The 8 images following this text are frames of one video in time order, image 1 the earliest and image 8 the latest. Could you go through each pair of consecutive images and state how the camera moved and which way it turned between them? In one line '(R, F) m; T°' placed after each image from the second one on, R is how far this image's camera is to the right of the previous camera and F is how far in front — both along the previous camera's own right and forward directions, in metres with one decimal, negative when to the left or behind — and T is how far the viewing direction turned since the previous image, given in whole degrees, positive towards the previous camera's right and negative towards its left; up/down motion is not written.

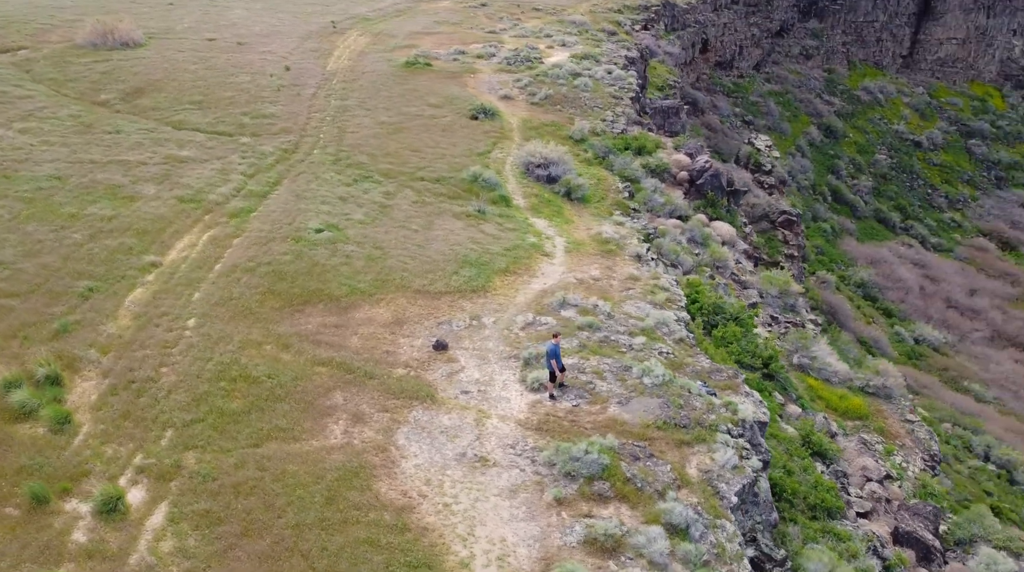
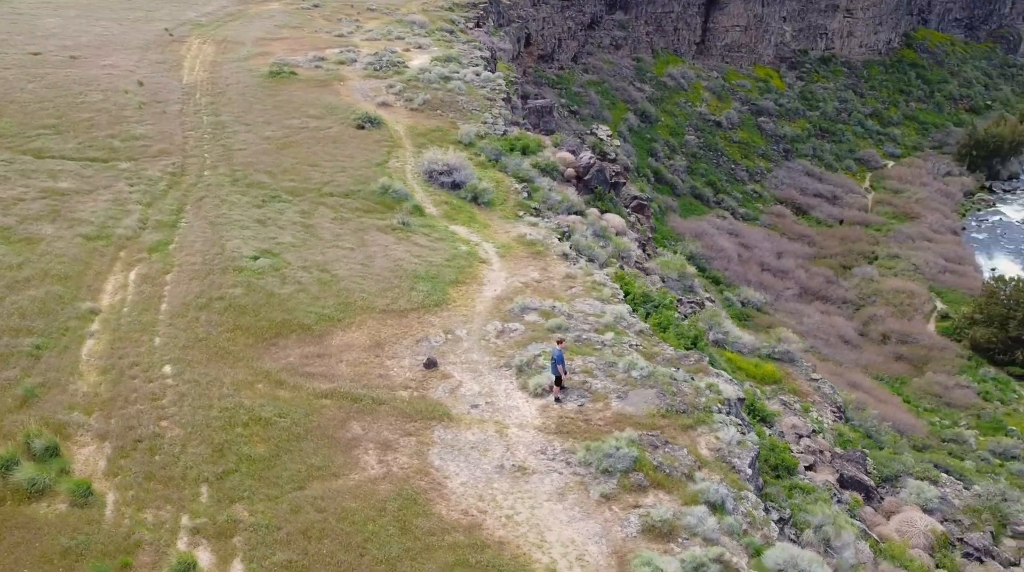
(-4.7, -0.4) m; +14°
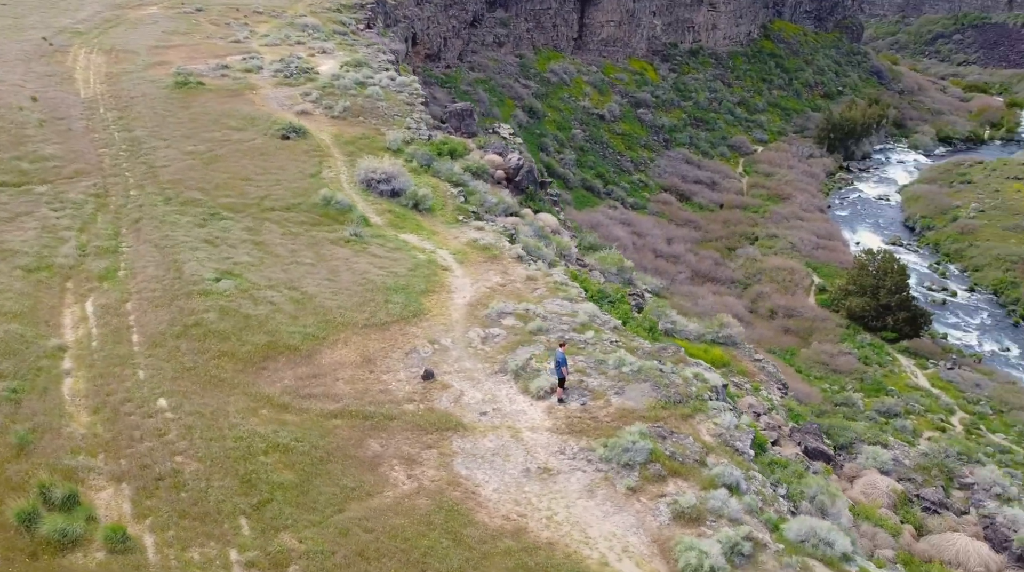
(-3.2, -0.3) m; +9°
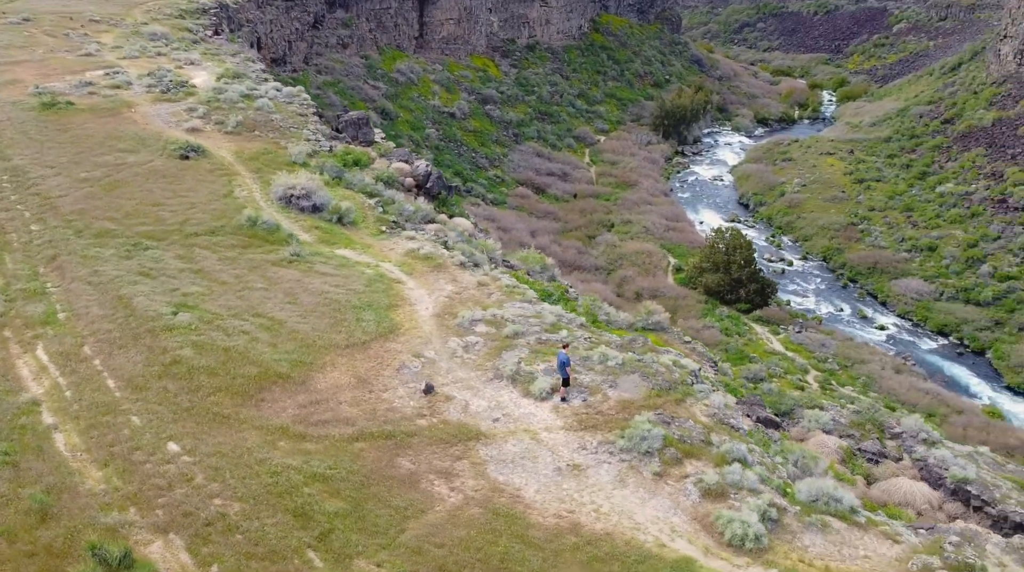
(-4.4, -0.3) m; +12°
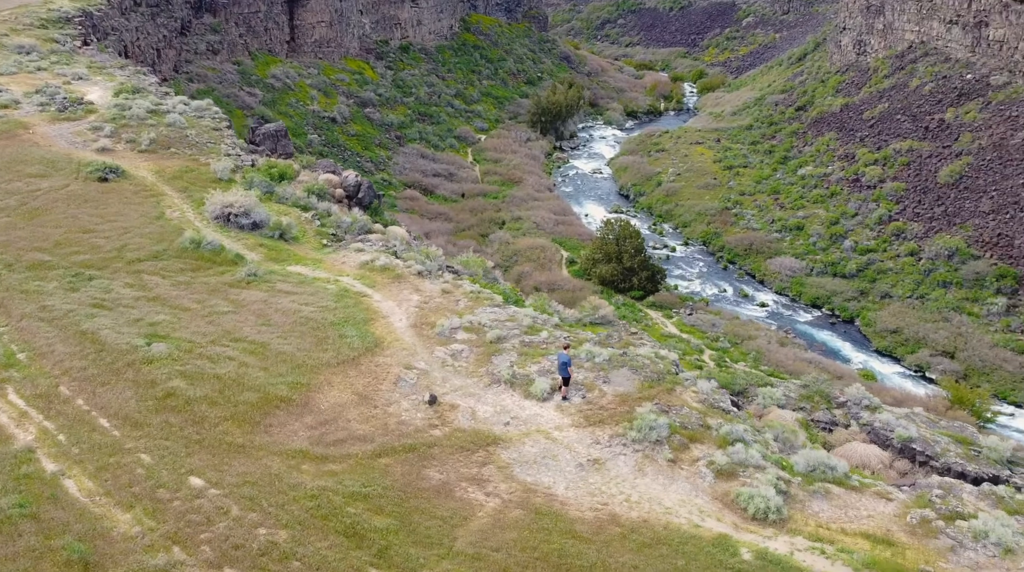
(-3.6, -0.5) m; +10°
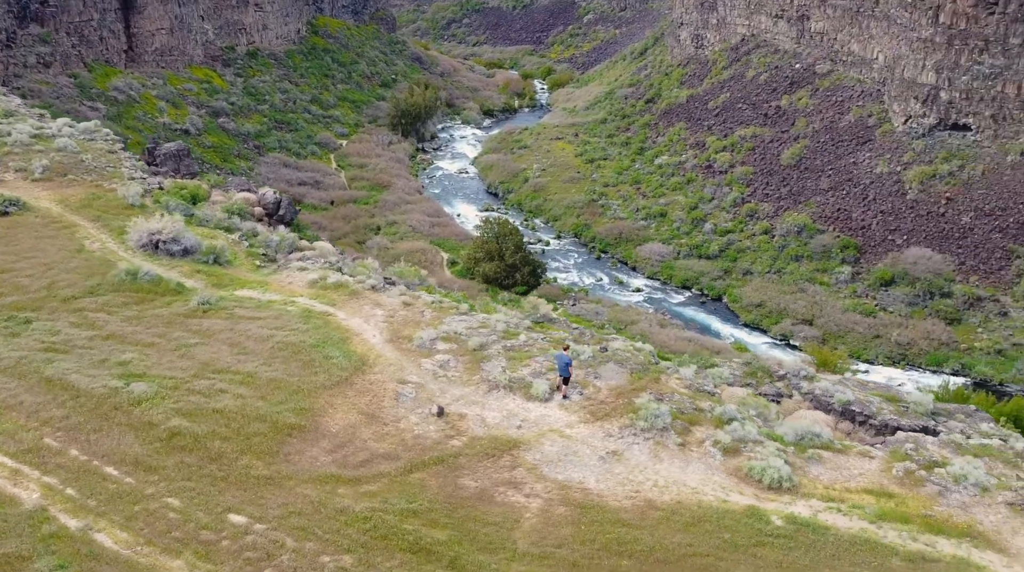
(-4.3, -0.4) m; +11°
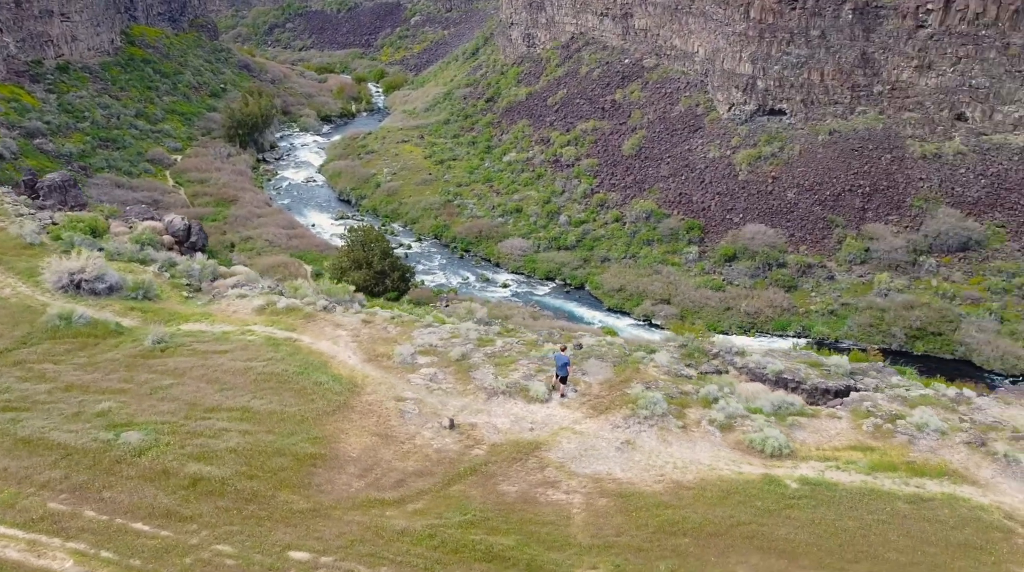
(-5.1, -0.3) m; +13°
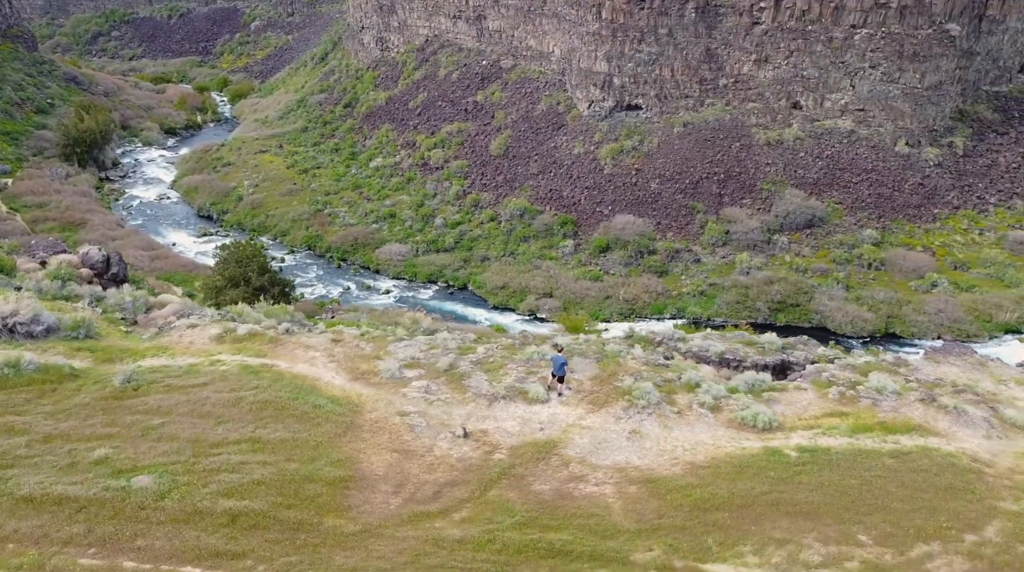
(-4.7, -0.2) m; +11°
